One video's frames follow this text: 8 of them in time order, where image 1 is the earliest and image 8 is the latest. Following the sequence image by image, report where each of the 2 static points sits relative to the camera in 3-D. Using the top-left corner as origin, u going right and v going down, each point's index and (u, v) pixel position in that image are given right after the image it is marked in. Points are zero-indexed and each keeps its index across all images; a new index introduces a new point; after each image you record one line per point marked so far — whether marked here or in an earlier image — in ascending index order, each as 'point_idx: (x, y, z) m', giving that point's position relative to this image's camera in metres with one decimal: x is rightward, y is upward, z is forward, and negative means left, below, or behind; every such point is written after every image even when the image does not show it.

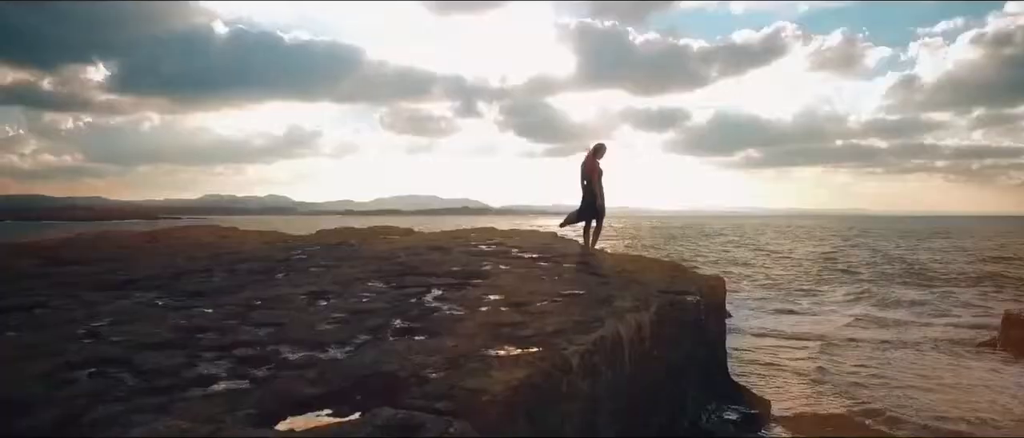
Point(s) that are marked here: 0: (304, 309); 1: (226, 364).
0: (-1.6, -0.7, +5.1) m
1: (-1.6, -0.8, +3.8) m
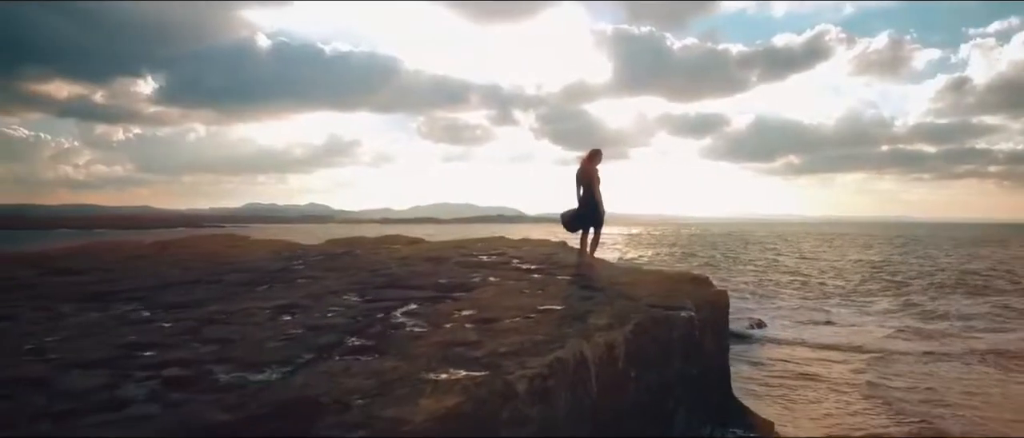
0: (-1.8, -0.8, +4.9) m
1: (-1.9, -0.9, +3.6) m
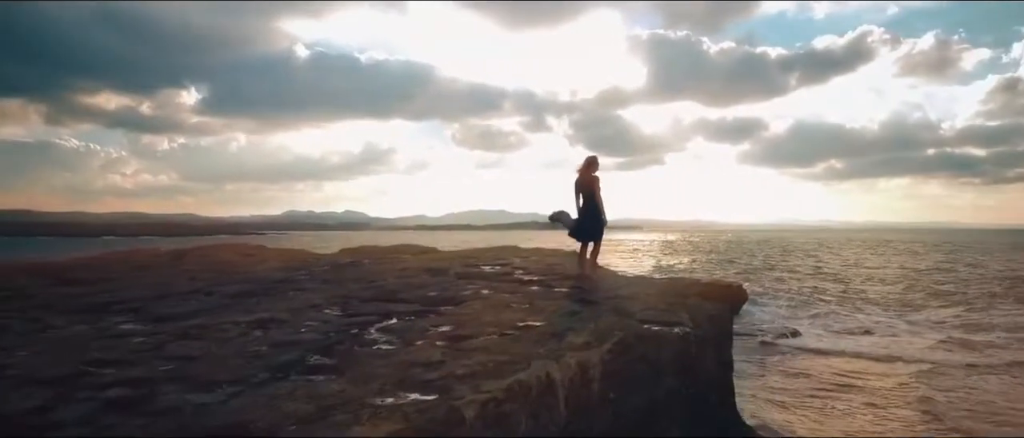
0: (-2.0, -0.9, +4.8) m
1: (-2.2, -1.0, +3.5) m
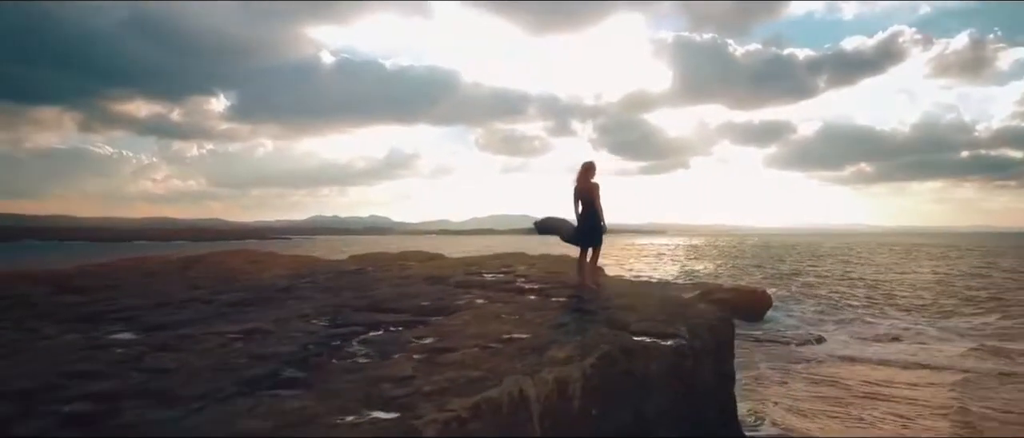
0: (-2.2, -0.9, +4.8) m
1: (-2.4, -1.0, +3.4) m
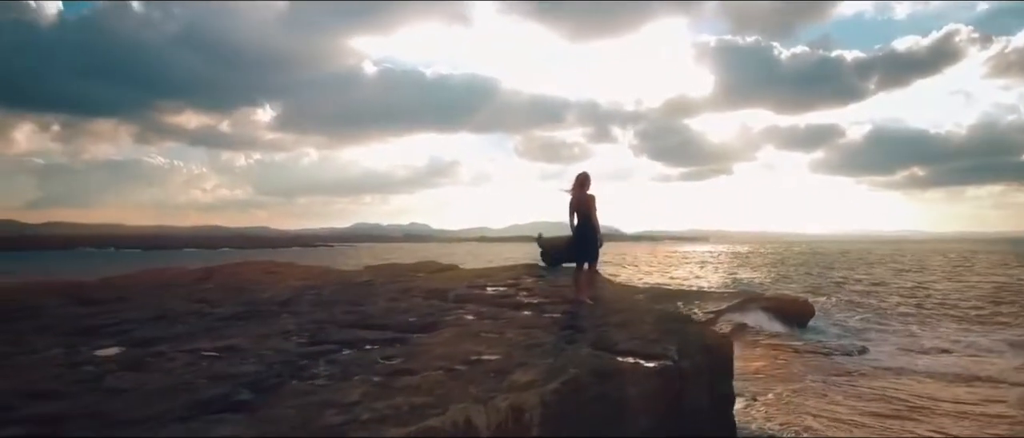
0: (-2.4, -1.1, +4.7) m
1: (-2.7, -1.2, +3.4) m
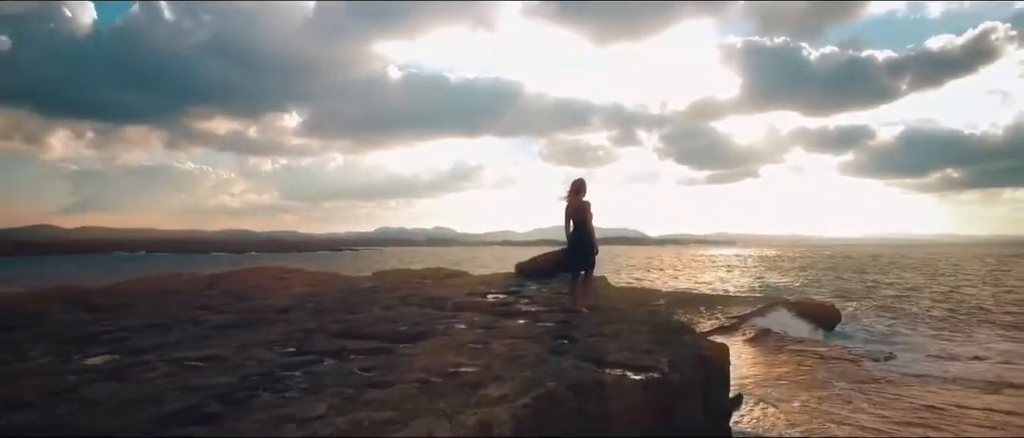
0: (-2.5, -1.1, +4.7) m
1: (-2.9, -1.2, +3.4) m
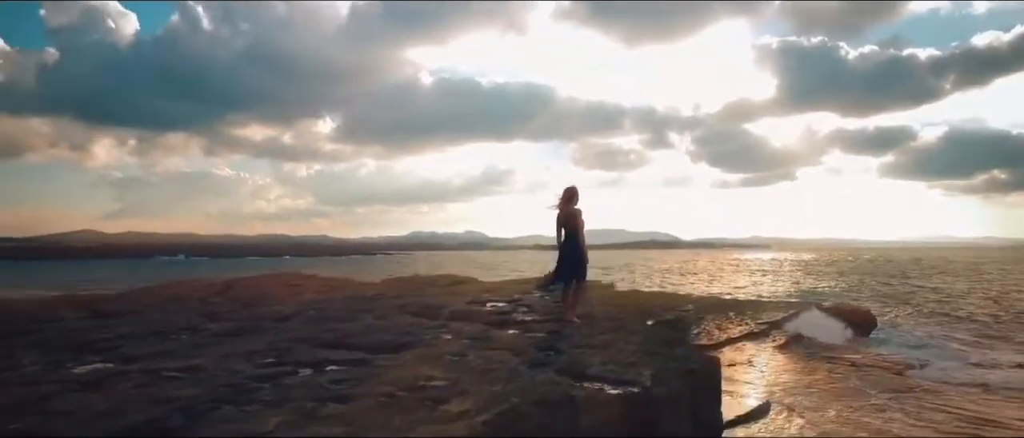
0: (-2.7, -1.2, +4.7) m
1: (-3.2, -1.3, +3.4) m
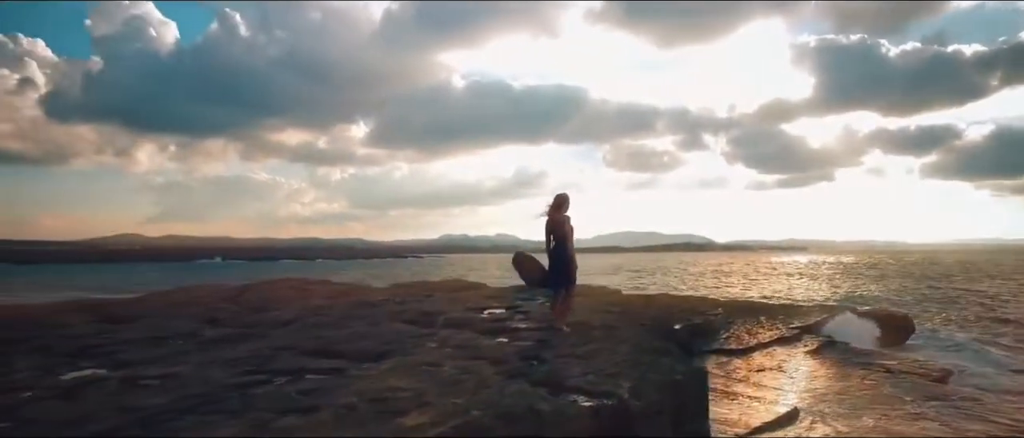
0: (-3.0, -1.3, +4.8) m
1: (-3.4, -1.4, +3.5) m
